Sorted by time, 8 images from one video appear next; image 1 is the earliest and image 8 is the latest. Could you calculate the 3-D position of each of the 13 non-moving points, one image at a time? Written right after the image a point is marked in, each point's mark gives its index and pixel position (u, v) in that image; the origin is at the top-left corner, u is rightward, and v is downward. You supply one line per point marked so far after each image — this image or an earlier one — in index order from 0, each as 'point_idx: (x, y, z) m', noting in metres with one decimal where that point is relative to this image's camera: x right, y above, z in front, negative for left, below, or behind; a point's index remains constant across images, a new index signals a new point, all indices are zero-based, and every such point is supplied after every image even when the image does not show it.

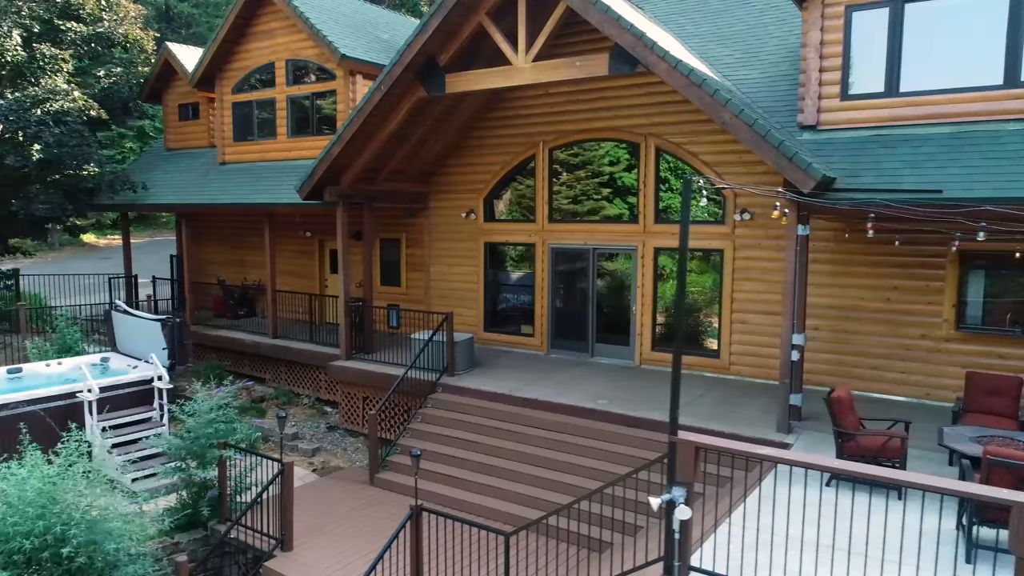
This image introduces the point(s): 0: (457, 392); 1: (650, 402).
0: (-0.8, -1.5, +10.4) m
1: (+1.8, -1.5, +9.5) m
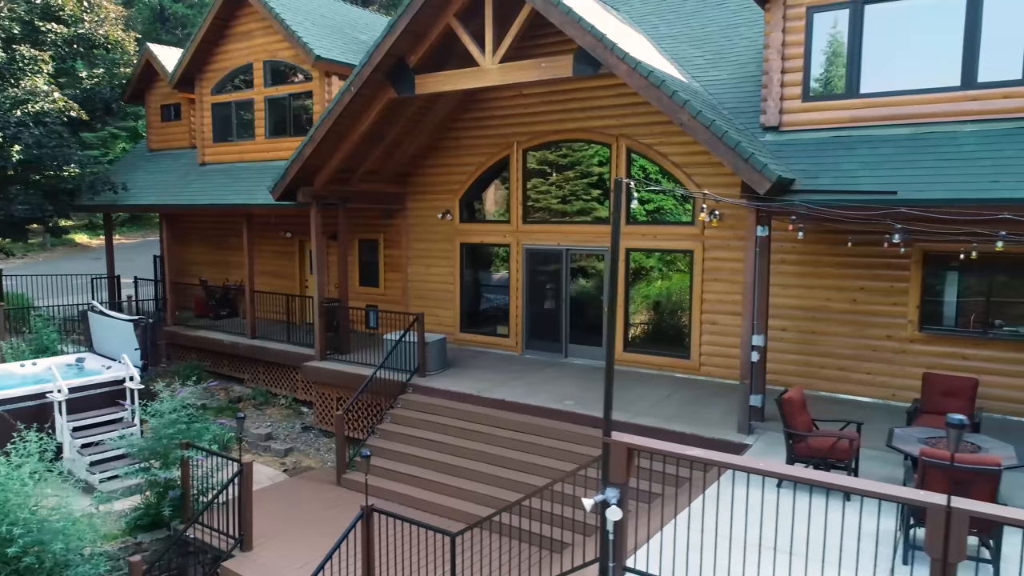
0: (-1.2, -1.5, +10.4) m
1: (+1.4, -1.5, +9.5) m
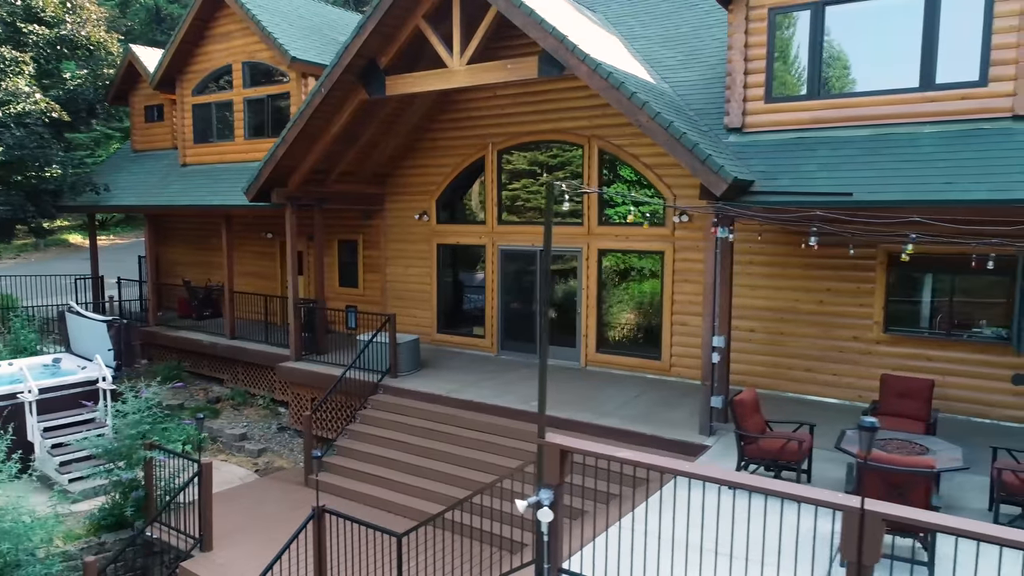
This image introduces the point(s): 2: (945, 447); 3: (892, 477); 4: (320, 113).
0: (-1.7, -1.5, +10.4) m
1: (+1.0, -1.5, +9.5) m
2: (+3.8, -1.4, +6.3) m
3: (+2.7, -1.4, +5.1) m
4: (-2.9, +2.6, +10.9) m
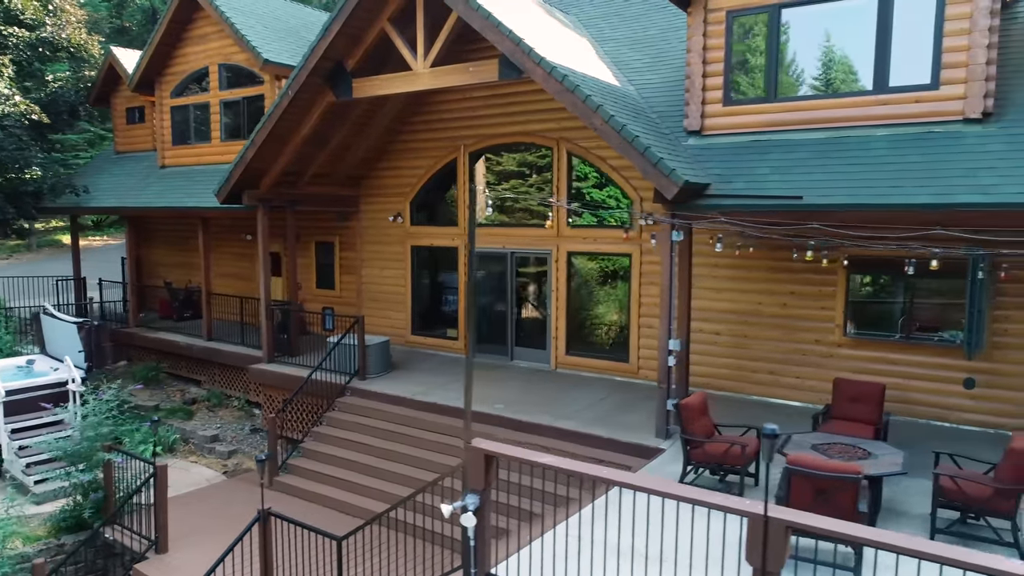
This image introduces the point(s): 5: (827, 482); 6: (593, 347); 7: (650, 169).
0: (-2.2, -1.5, +10.4) m
1: (+0.5, -1.6, +9.5) m
2: (+3.3, -1.4, +6.3) m
3: (+2.2, -1.4, +5.1) m
4: (-3.4, +2.6, +10.9) m
5: (+2.2, -1.4, +5.1) m
6: (+1.3, -0.9, +11.3) m
7: (+1.4, +1.2, +7.5) m
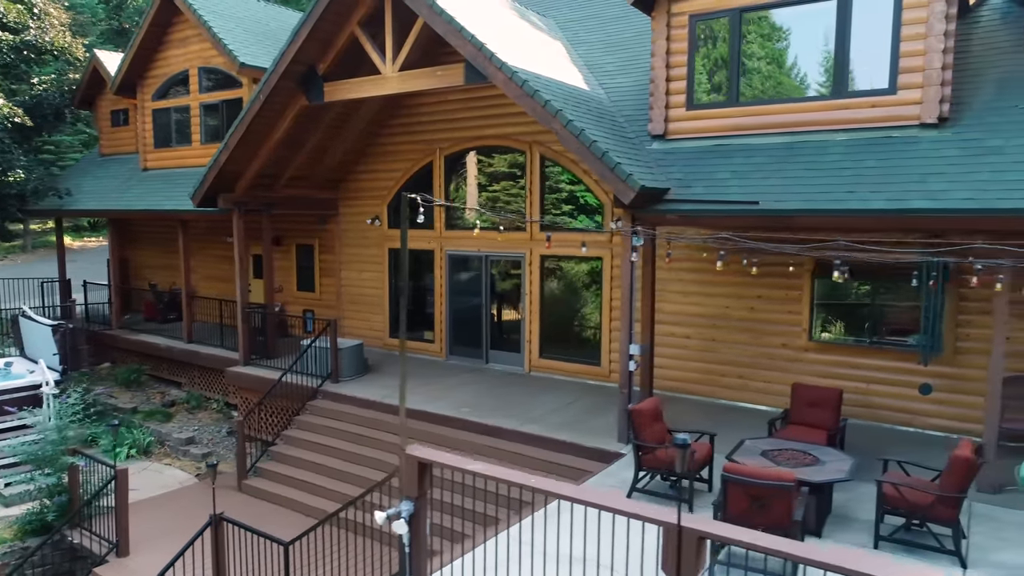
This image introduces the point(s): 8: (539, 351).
0: (-2.6, -1.6, +10.5) m
1: (0.0, -1.6, +9.5) m
2: (+2.8, -1.5, +6.3) m
3: (+1.7, -1.4, +5.1) m
4: (-3.8, +2.6, +10.9) m
5: (+1.8, -1.4, +5.1) m
6: (+0.8, -1.0, +11.3) m
7: (+1.0, +1.2, +7.5) m
8: (+0.4, -1.0, +11.5) m
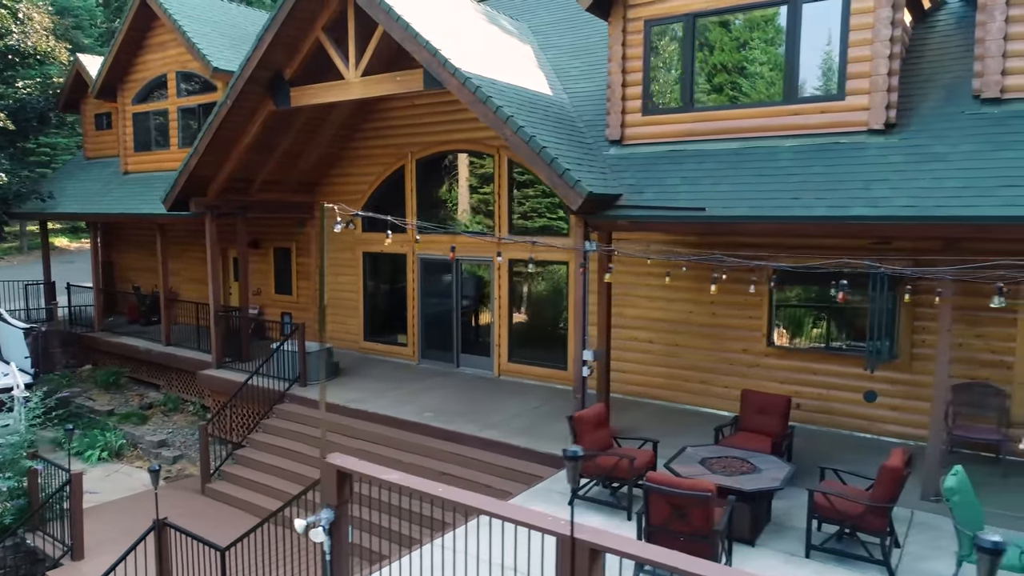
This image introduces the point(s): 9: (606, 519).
0: (-3.1, -1.7, +10.5) m
1: (-0.5, -1.7, +9.5) m
2: (+2.3, -1.6, +6.3) m
3: (+1.2, -1.5, +5.1) m
4: (-4.3, +2.5, +11.0) m
5: (+1.2, -1.5, +5.1) m
6: (+0.3, -1.0, +11.3) m
7: (+0.5, +1.1, +7.5) m
8: (-0.1, -1.1, +11.5) m
9: (+0.8, -2.1, +6.5) m
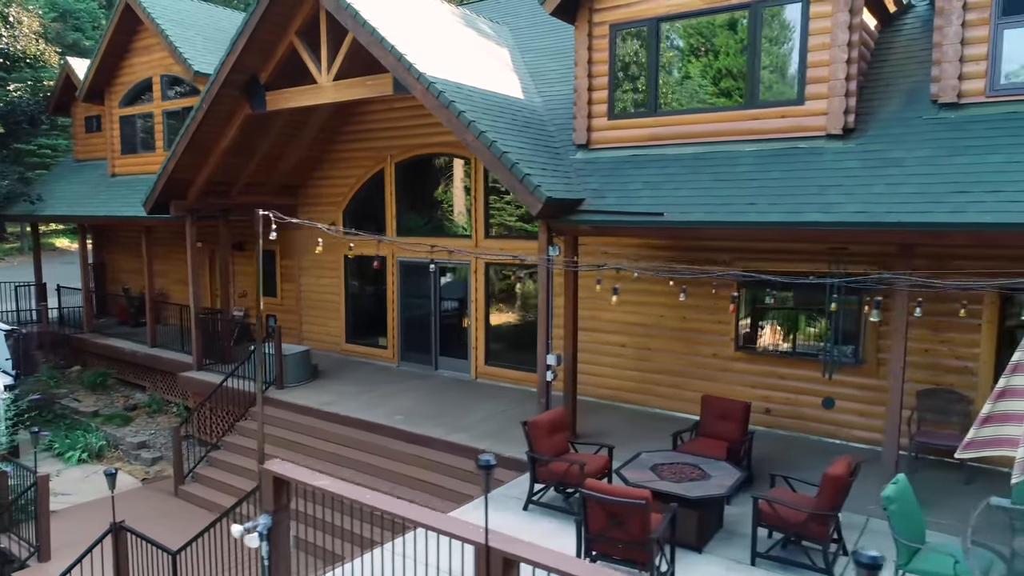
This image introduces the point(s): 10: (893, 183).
0: (-3.5, -1.7, +10.6) m
1: (-0.9, -1.7, +9.5) m
2: (+1.8, -1.6, +6.3) m
3: (+0.7, -1.6, +5.1) m
4: (-4.7, +2.5, +11.0) m
5: (+0.8, -1.5, +5.1) m
6: (0.0, -1.1, +11.3) m
7: (+0.1, +1.1, +7.5) m
8: (-0.4, -1.1, +11.5) m
9: (+0.4, -2.1, +6.5) m
10: (+3.4, +0.9, +6.4) m
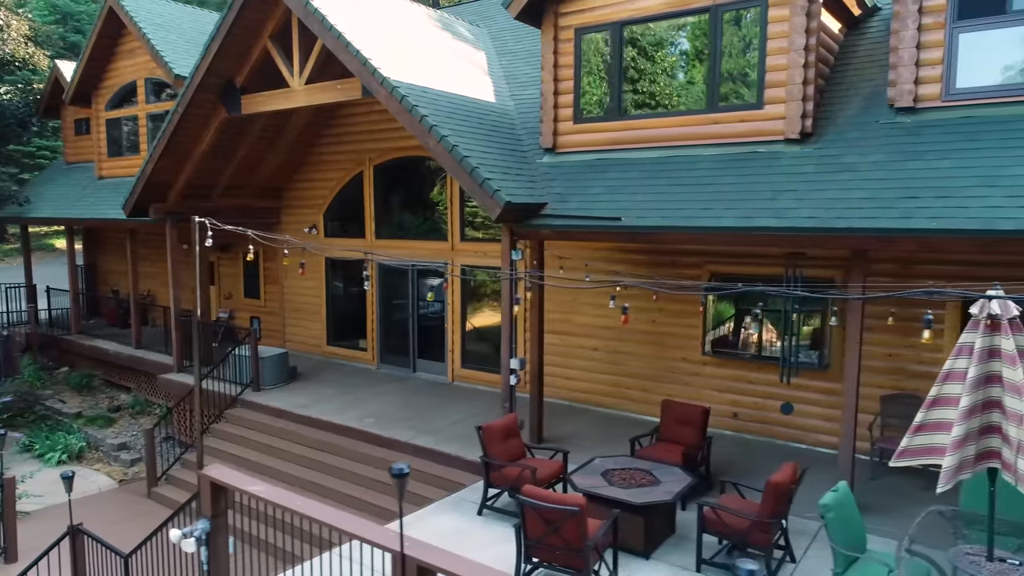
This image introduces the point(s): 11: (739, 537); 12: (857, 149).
0: (-3.9, -1.7, +10.6) m
1: (-1.3, -1.8, +9.6) m
2: (+1.4, -1.7, +6.3) m
3: (+0.3, -1.6, +5.1) m
4: (-5.0, +2.4, +11.1) m
5: (+0.3, -1.6, +5.1) m
6: (-0.4, -1.1, +11.3) m
7: (-0.4, +1.0, +7.5) m
8: (-0.8, -1.2, +11.5) m
9: (0.0, -2.2, +6.5) m
10: (+2.9, +0.9, +6.3) m
11: (+1.8, -1.9, +5.5) m
12: (+3.2, +1.3, +6.7) m
